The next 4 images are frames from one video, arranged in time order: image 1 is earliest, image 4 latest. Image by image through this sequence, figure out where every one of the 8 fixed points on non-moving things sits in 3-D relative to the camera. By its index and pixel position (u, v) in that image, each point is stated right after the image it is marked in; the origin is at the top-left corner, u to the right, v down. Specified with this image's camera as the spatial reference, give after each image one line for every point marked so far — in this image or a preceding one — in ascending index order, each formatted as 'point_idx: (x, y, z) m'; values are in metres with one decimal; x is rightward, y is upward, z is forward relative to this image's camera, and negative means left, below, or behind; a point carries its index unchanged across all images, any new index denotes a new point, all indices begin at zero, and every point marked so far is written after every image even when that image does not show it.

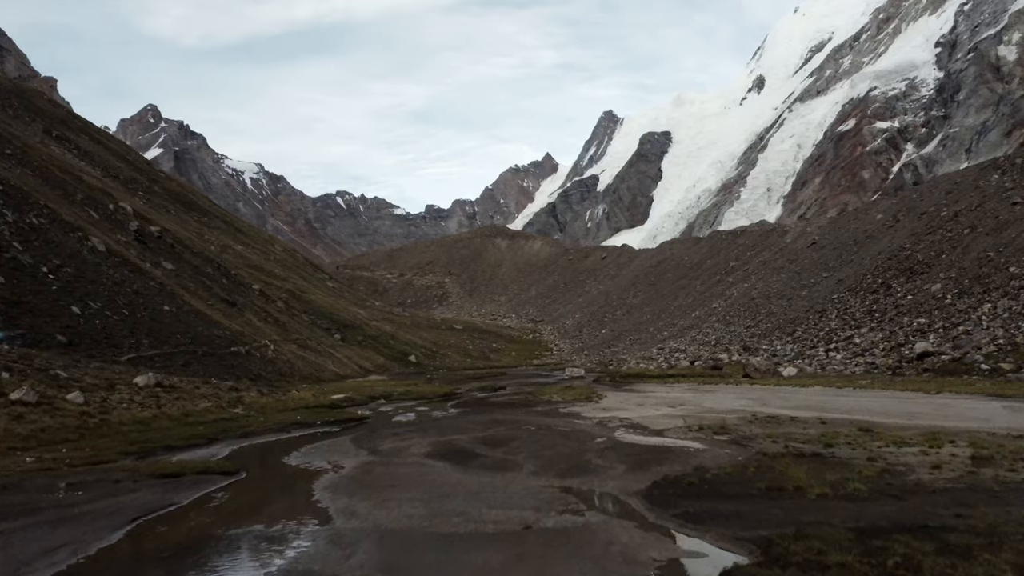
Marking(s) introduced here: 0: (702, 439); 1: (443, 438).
0: (+5.5, -4.4, +17.5) m
1: (-2.1, -4.8, +19.2) m
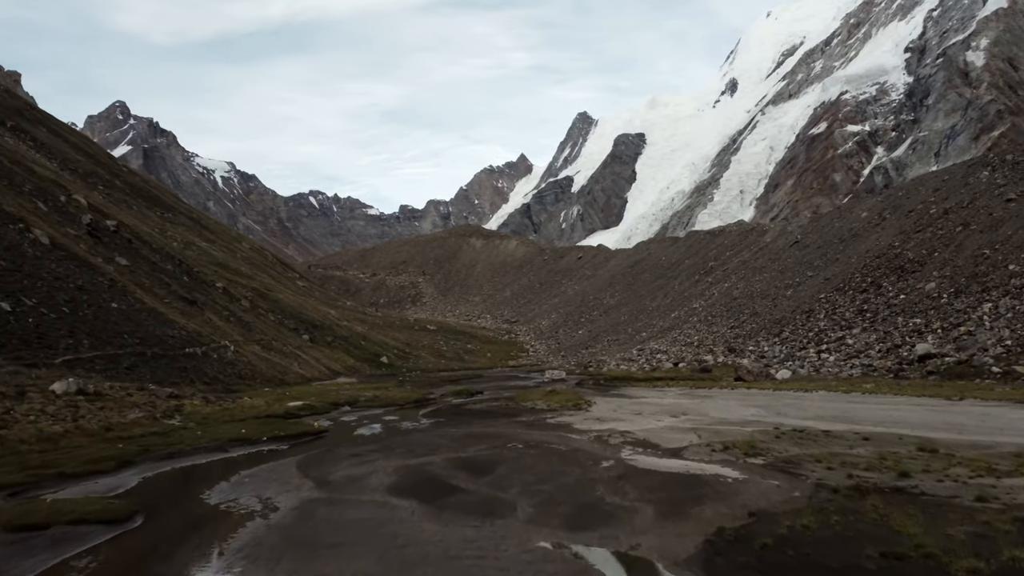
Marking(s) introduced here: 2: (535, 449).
0: (+5.2, -4.1, +14.2) m
1: (-2.5, -4.4, +15.5) m
2: (+0.7, -4.5, +17.0) m
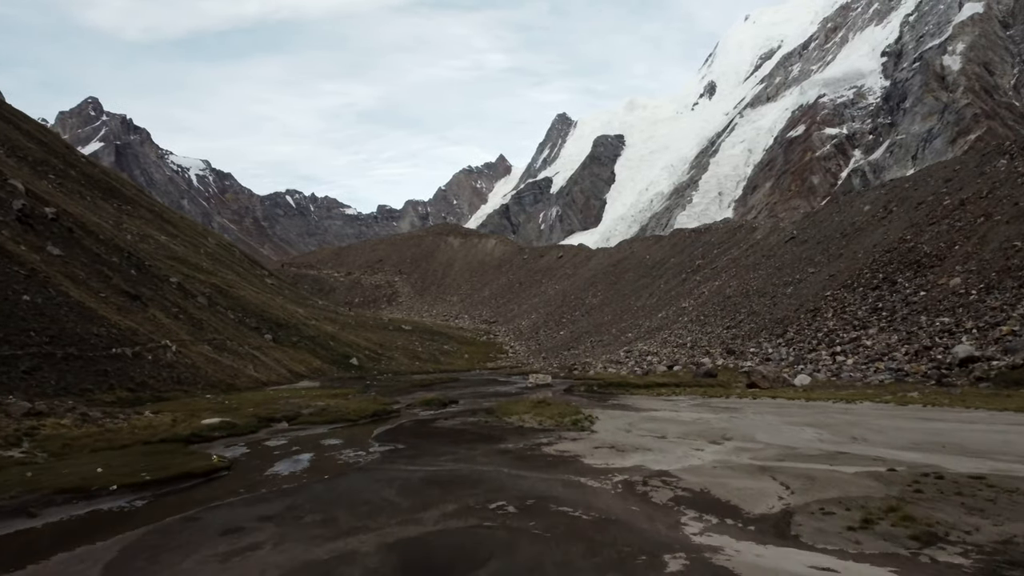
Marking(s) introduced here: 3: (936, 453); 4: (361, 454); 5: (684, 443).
0: (+5.1, -3.5, +7.6) m
1: (-2.7, -3.8, +8.7) m
2: (+0.5, -3.9, +10.3) m
3: (+10.6, -4.1, +15.1) m
4: (-4.5, -4.9, +18.1) m
5: (+5.2, -4.7, +18.4) m
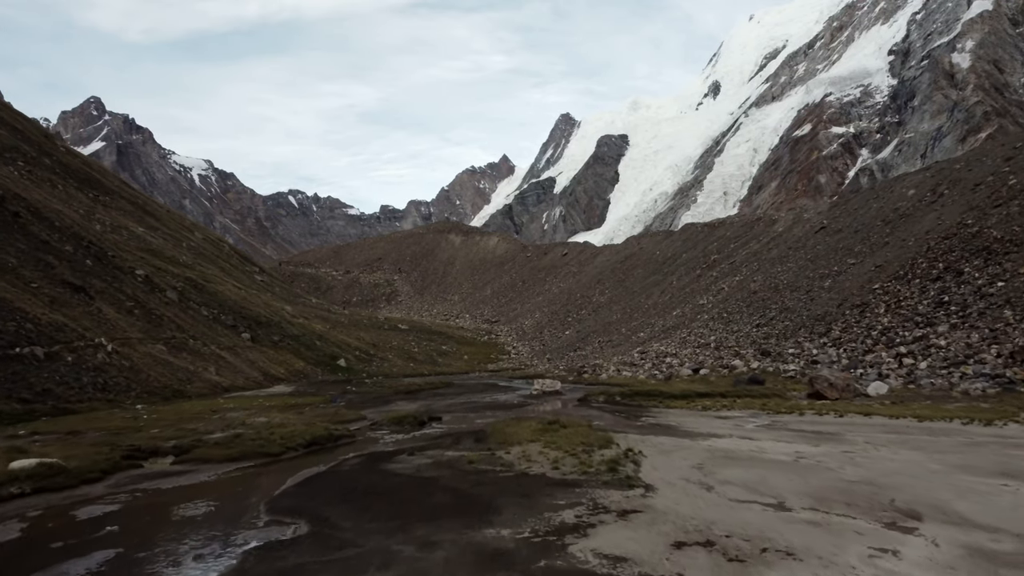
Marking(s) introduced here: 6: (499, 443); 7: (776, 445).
0: (+4.9, -2.5, -1.2) m
1: (-2.8, -2.8, -0.1) m
2: (+0.4, -2.9, +1.5) m
3: (+10.5, -3.1, +6.2) m
4: (-4.6, -4.0, +9.3) m
5: (+5.1, -3.8, +9.6) m
6: (-0.4, -5.0, +19.6) m
7: (+8.0, -4.7, +18.5) m
